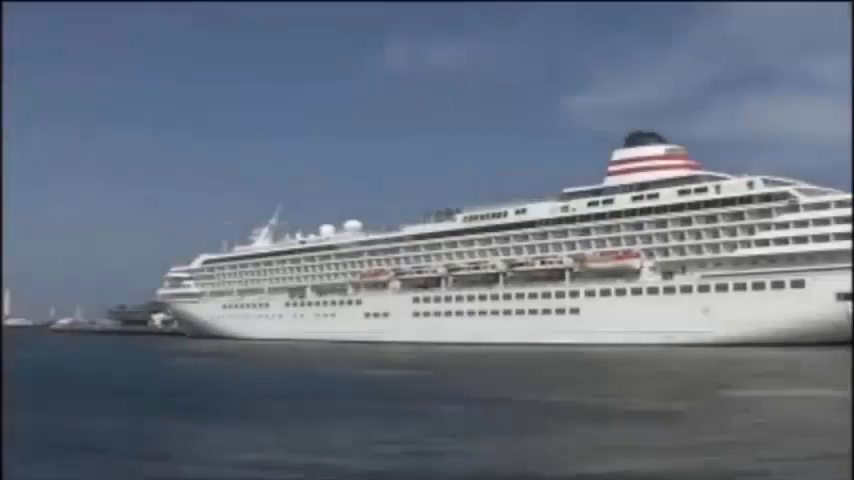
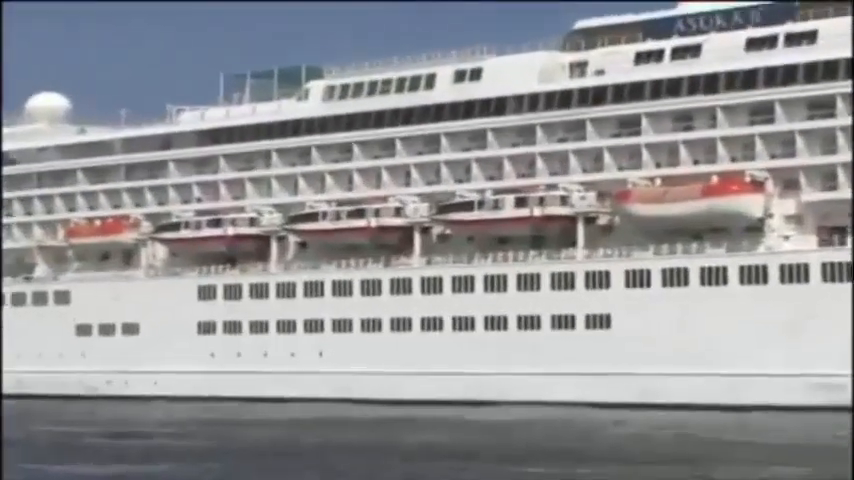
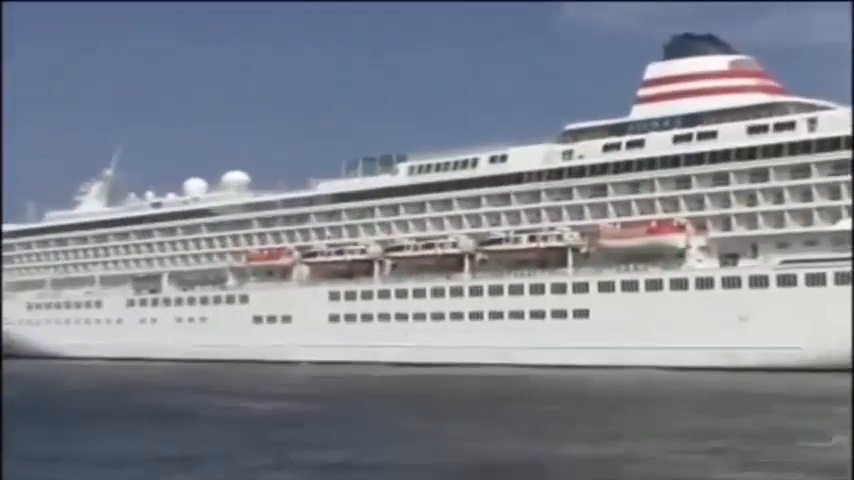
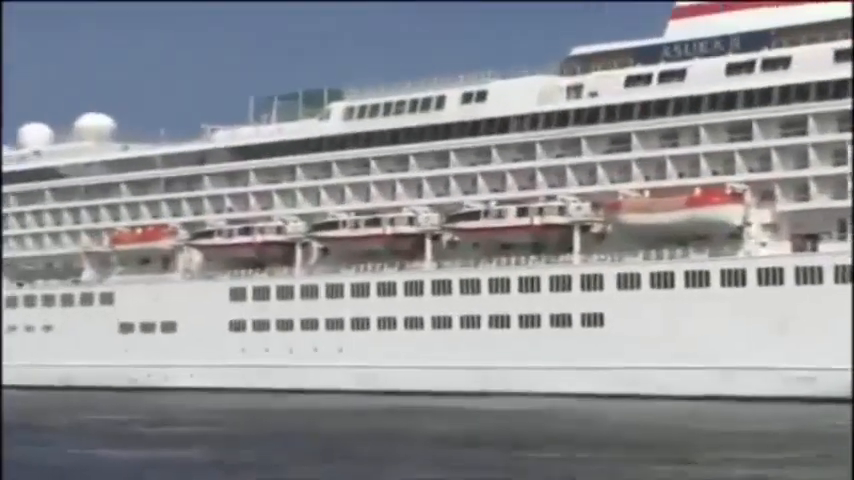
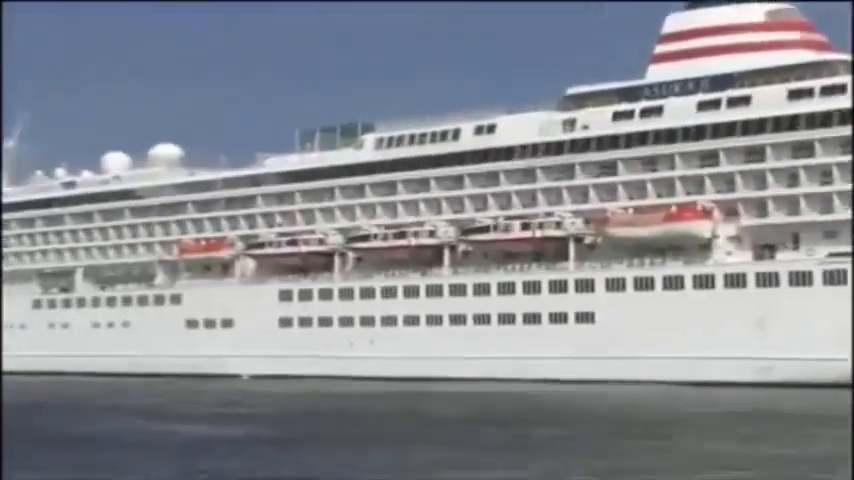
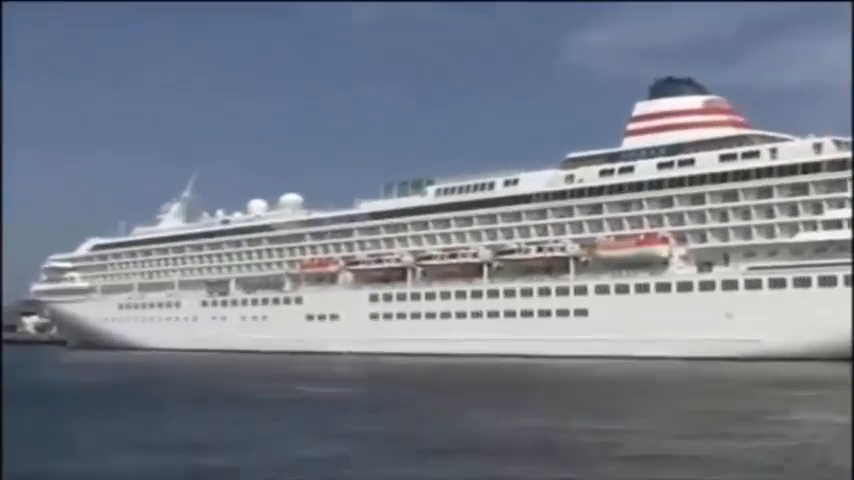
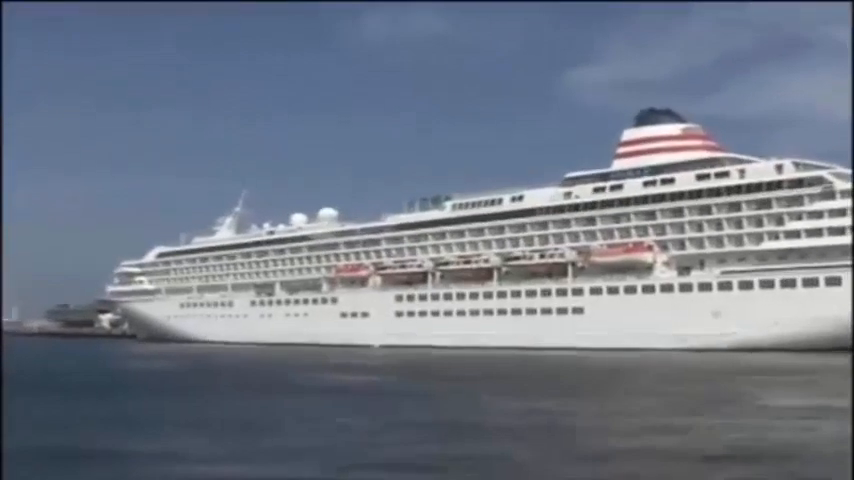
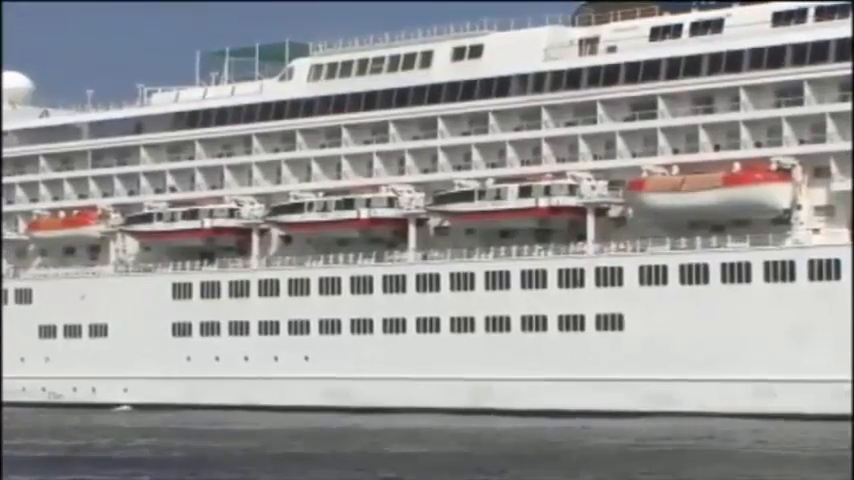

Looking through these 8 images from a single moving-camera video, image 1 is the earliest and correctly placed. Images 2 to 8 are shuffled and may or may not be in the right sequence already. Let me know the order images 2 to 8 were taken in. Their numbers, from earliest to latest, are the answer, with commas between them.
7, 6, 3, 5, 4, 2, 8
